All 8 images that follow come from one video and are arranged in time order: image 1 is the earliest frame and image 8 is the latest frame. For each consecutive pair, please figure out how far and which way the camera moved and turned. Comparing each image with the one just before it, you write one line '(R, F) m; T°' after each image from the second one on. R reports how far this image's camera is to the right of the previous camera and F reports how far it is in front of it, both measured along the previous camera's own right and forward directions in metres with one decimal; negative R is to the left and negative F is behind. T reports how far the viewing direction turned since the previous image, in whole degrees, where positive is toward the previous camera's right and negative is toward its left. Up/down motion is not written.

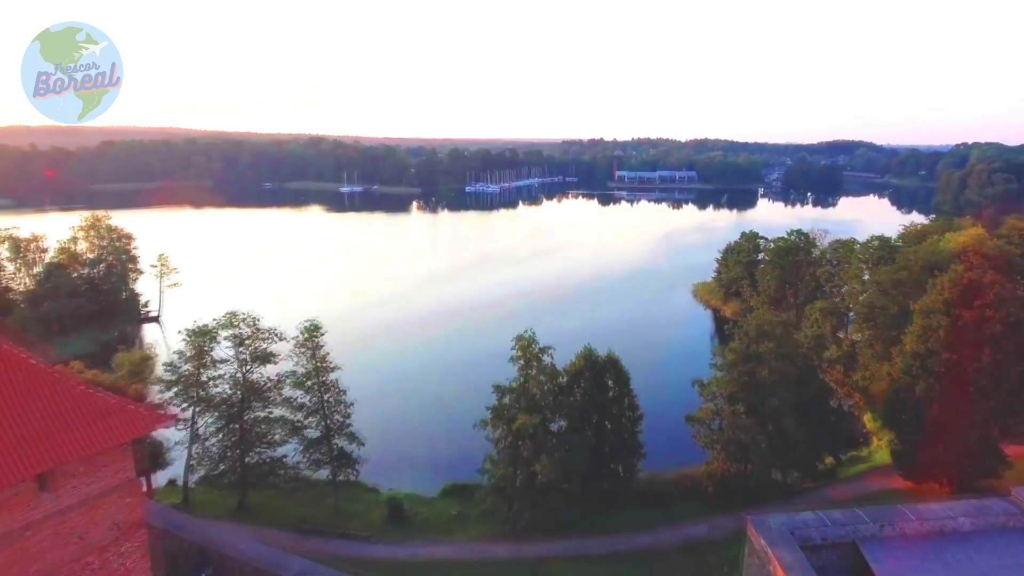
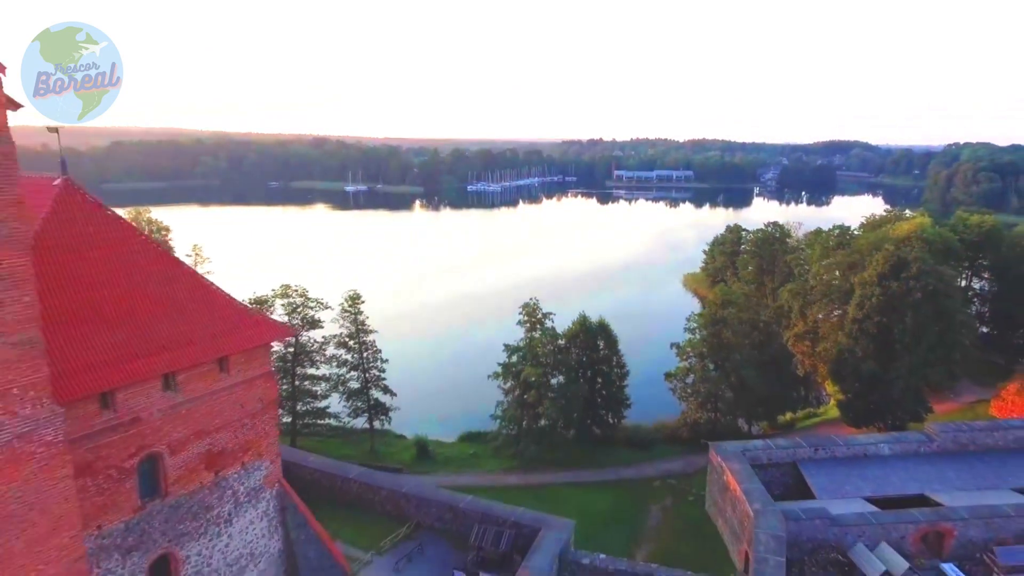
(-0.3, -3.5) m; 0°
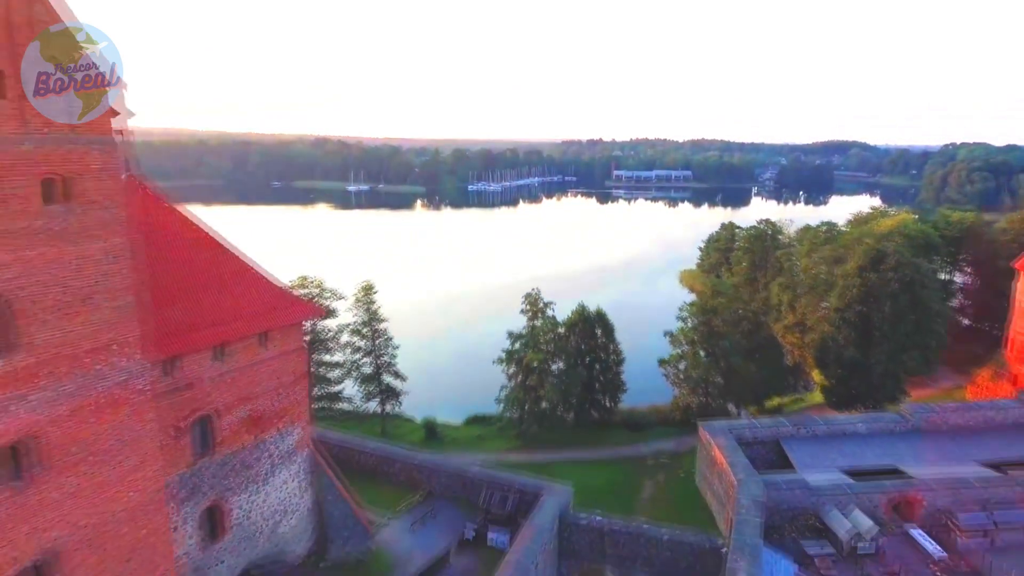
(-0.1, -1.4) m; 0°
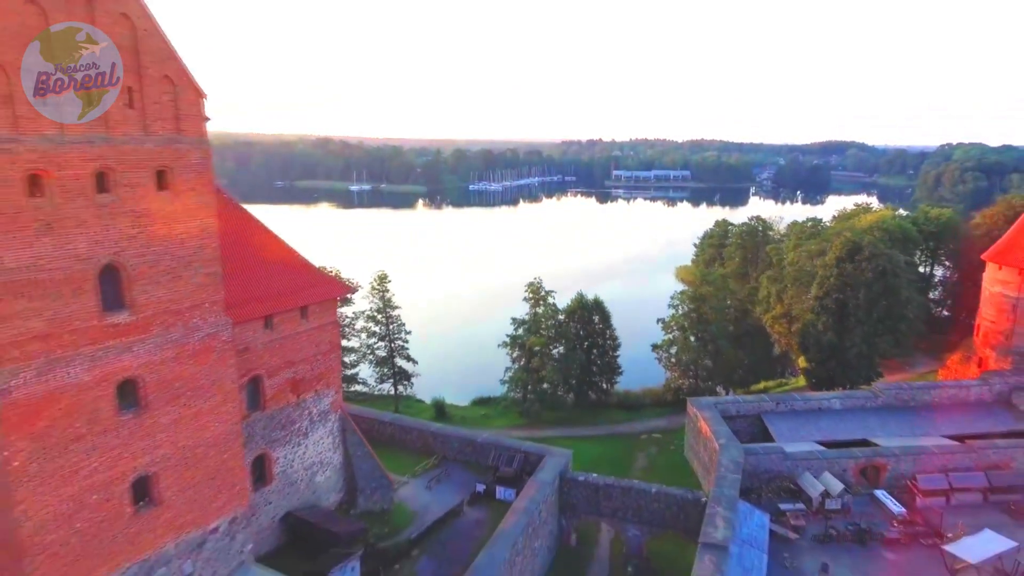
(-0.2, -1.8) m; 0°
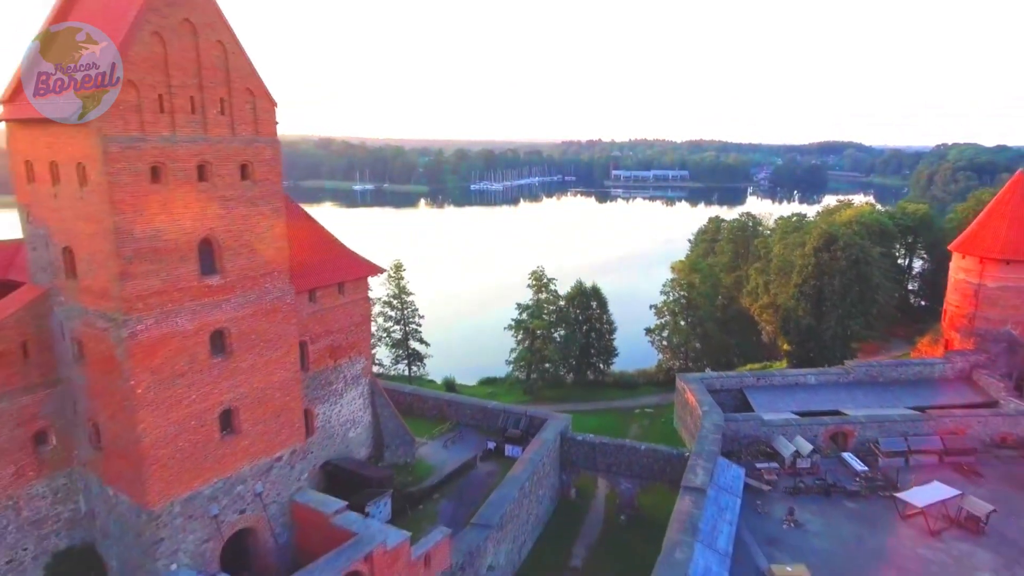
(-0.2, -2.1) m; 0°
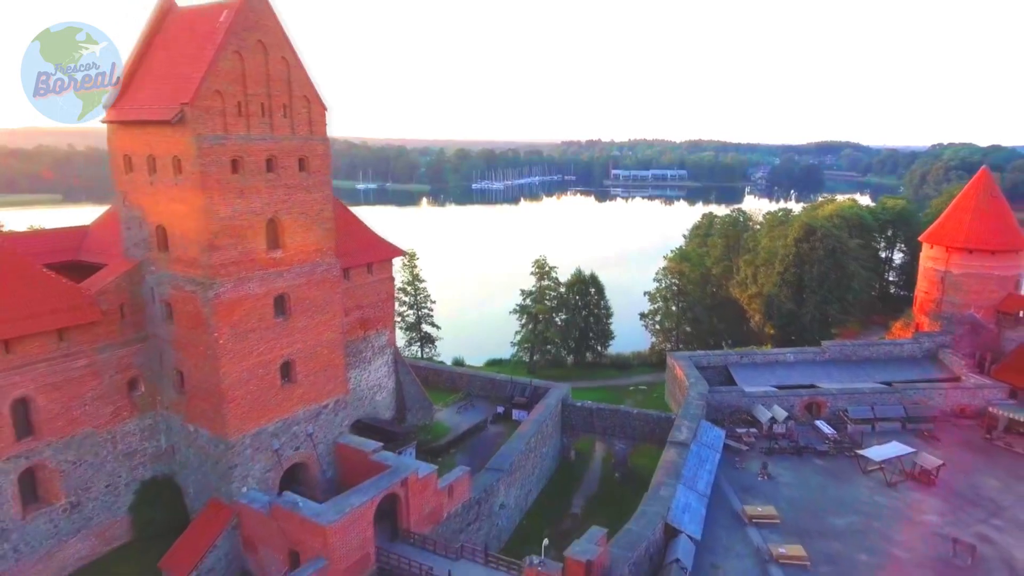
(-0.2, -2.2) m; 0°
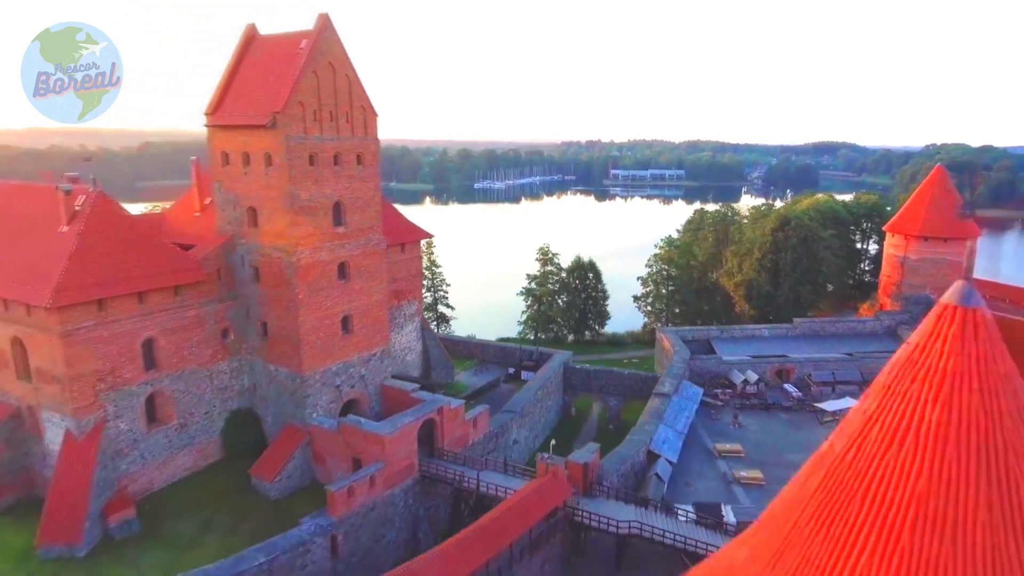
(-0.4, -3.3) m; 0°
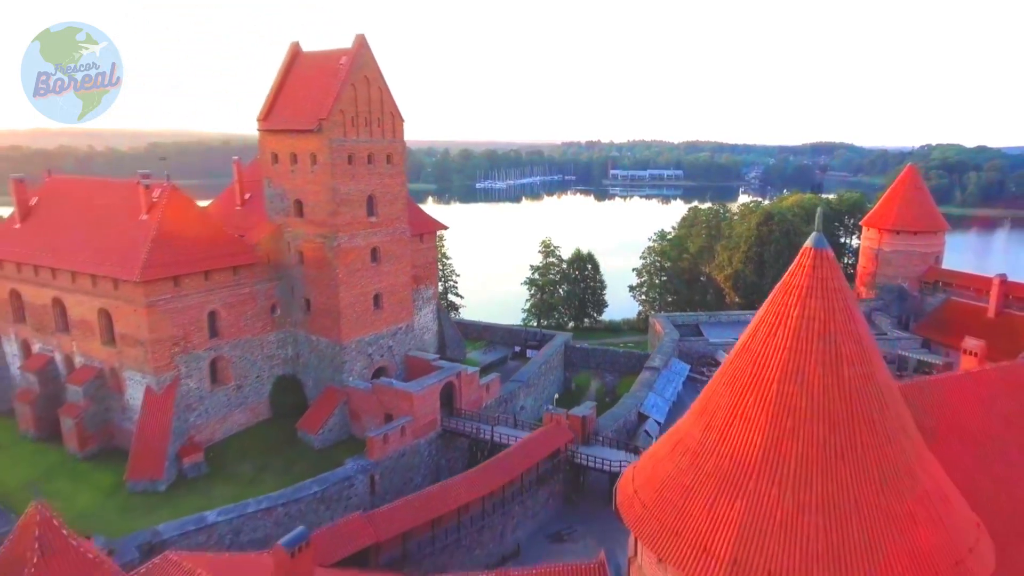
(-0.3, -2.6) m; 0°
